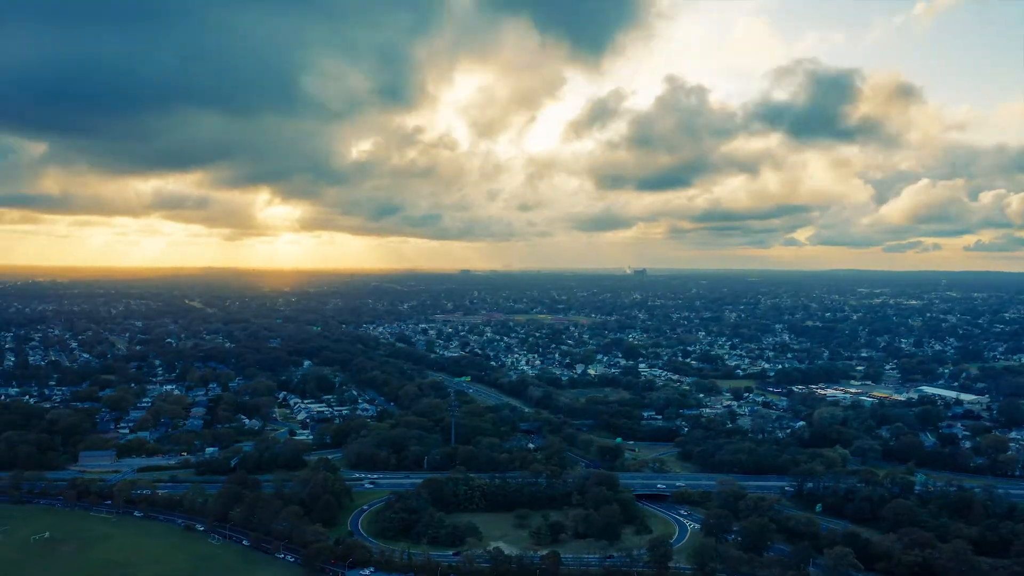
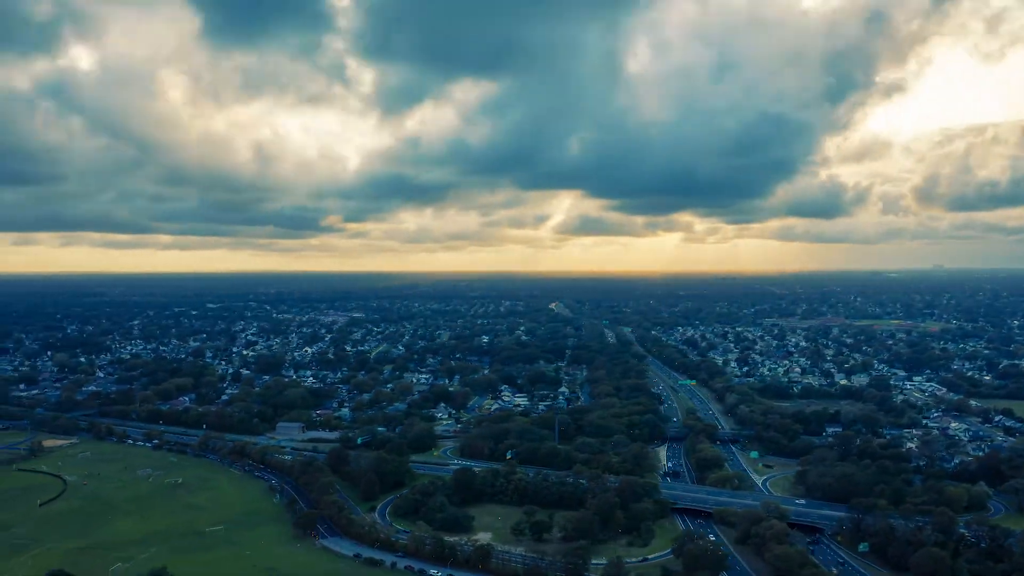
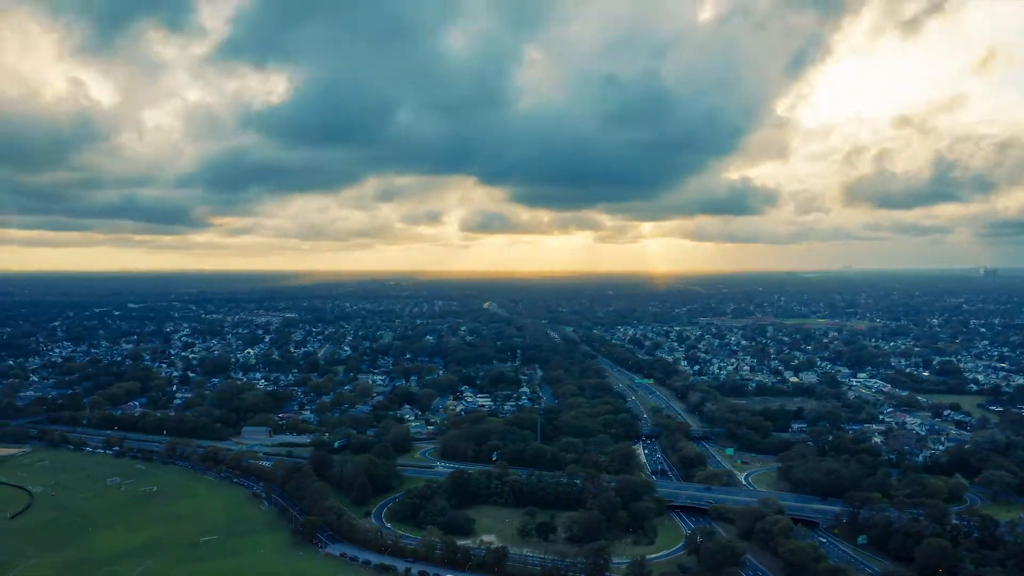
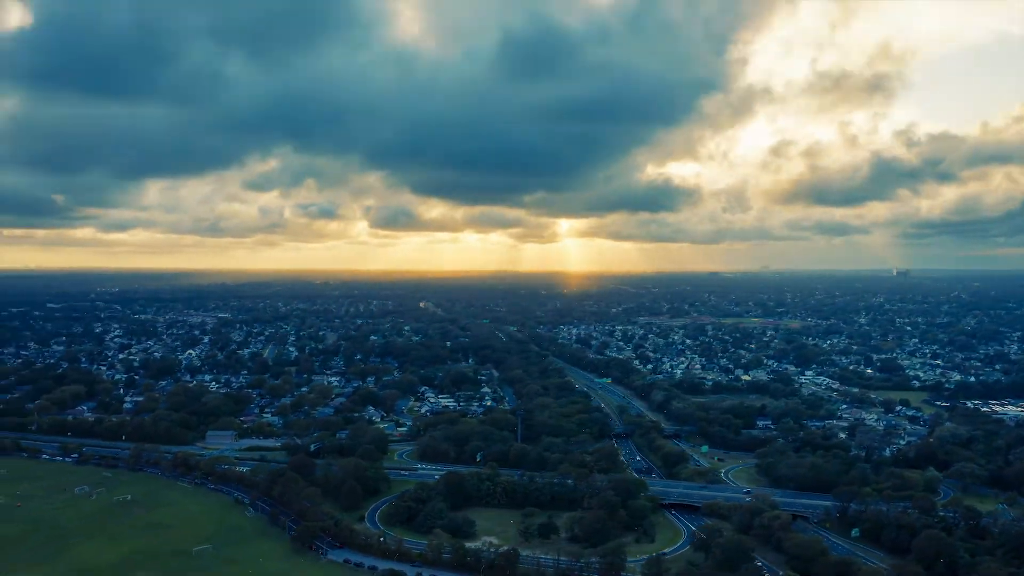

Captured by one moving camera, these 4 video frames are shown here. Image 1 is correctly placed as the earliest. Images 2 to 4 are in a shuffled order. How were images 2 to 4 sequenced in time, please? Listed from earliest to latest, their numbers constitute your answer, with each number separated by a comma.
4, 3, 2
